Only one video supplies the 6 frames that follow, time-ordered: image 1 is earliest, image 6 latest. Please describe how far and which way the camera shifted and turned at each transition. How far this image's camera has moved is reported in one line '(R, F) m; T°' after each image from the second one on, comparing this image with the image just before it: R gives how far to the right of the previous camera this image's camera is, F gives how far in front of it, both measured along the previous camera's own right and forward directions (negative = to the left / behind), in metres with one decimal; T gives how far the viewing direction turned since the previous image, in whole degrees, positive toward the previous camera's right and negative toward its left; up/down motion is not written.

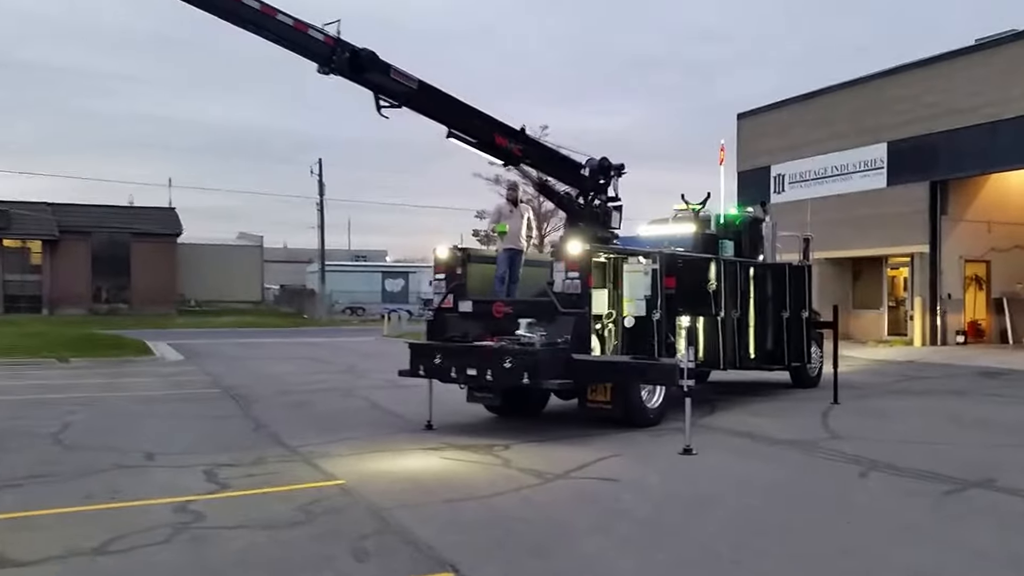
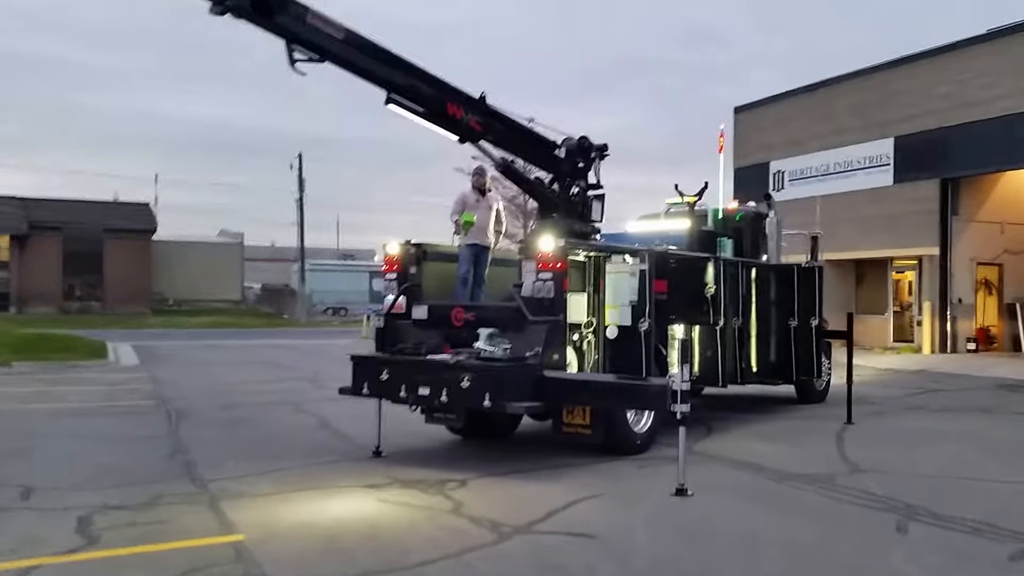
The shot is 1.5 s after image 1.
(+0.2, +1.6) m; +1°
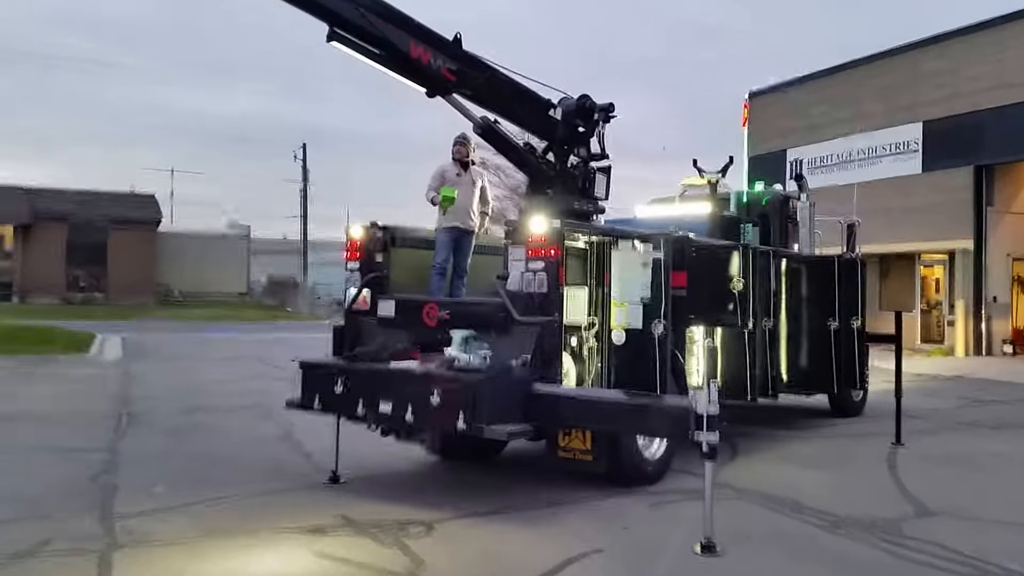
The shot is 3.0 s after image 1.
(+0.2, +1.6) m; 0°
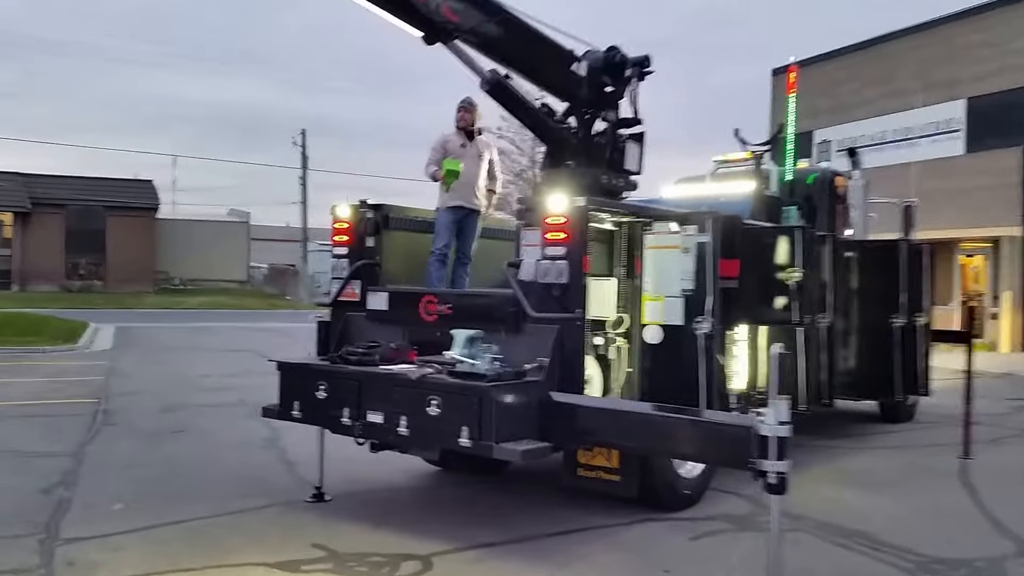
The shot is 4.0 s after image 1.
(-0.1, +1.1) m; 0°
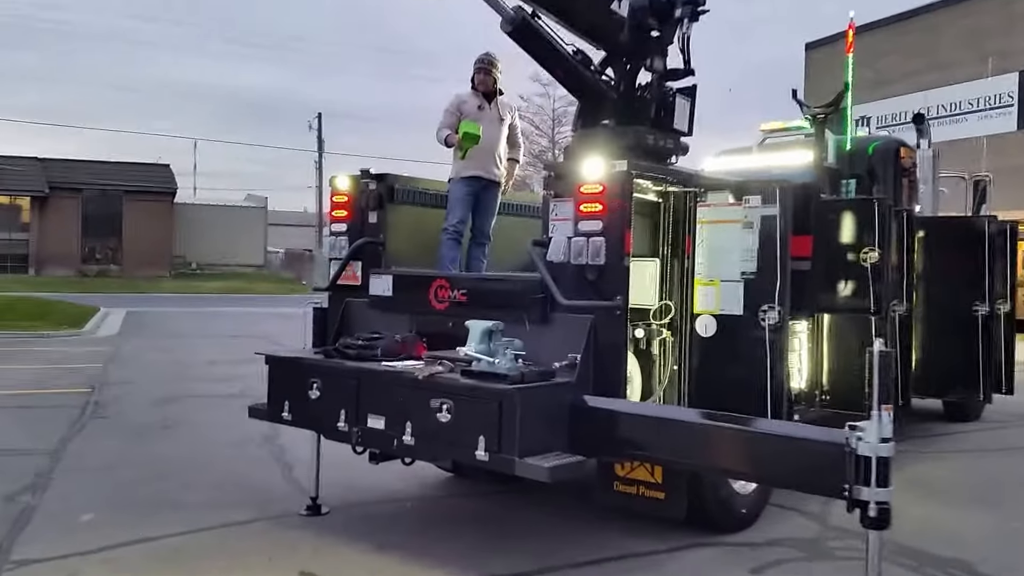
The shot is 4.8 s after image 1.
(0.0, +0.9) m; -1°
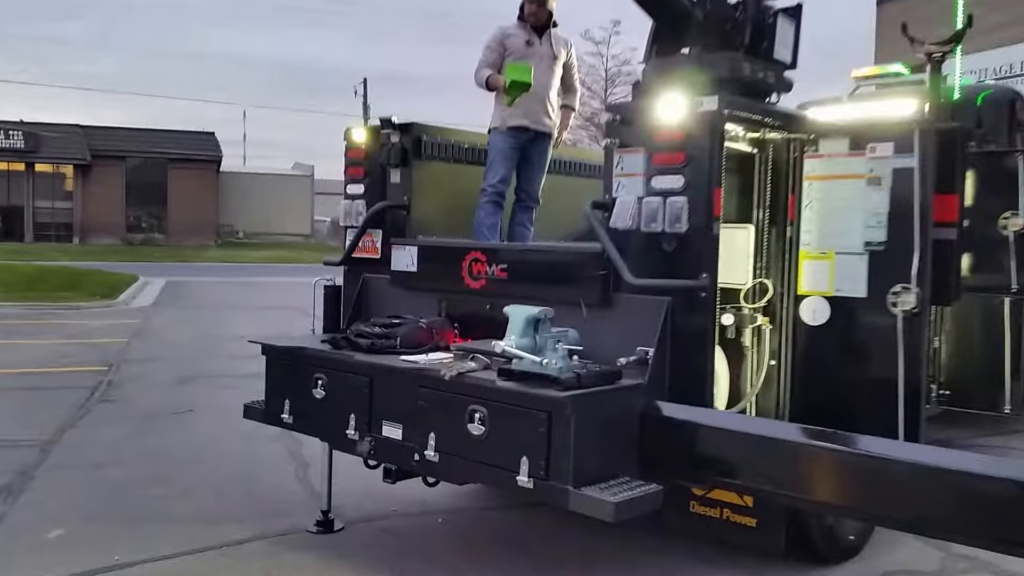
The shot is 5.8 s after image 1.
(0.0, +1.0) m; -2°
